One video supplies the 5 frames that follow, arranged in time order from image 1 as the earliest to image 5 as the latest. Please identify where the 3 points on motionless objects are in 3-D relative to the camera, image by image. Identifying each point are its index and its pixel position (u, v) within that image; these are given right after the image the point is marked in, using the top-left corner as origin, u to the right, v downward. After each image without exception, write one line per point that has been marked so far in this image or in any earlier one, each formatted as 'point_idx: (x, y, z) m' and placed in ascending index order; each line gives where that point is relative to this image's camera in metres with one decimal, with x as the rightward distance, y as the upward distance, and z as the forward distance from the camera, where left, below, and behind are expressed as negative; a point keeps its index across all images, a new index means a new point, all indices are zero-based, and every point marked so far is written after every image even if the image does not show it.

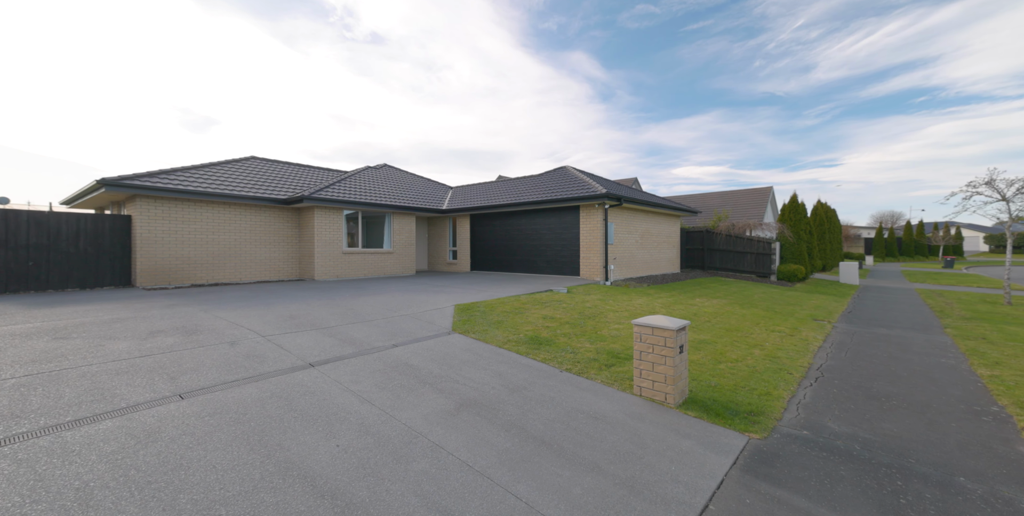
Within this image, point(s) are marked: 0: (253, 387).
0: (-2.1, -1.1, +3.3) m
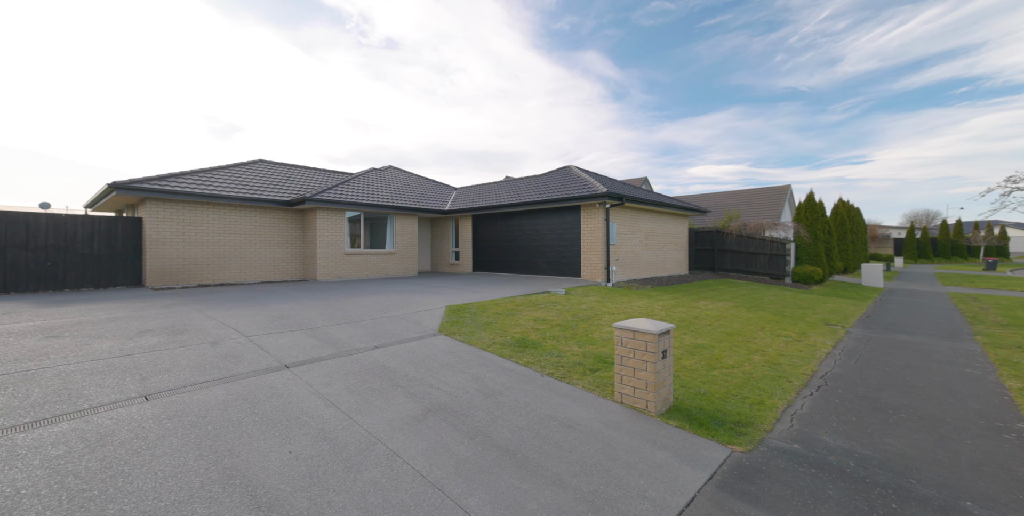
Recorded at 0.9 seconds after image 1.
0: (-2.3, -1.1, +3.3) m
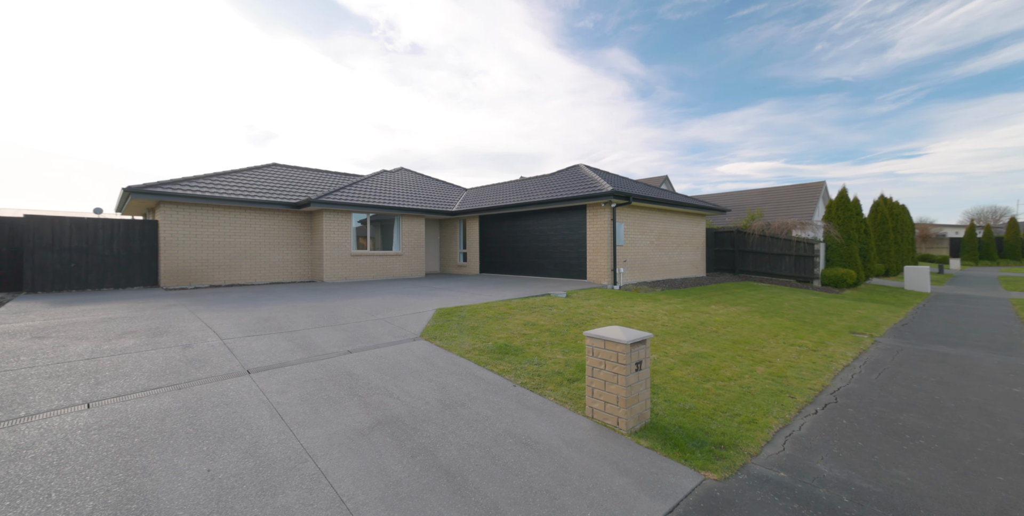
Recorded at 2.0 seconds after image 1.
0: (-2.7, -1.1, +3.2) m
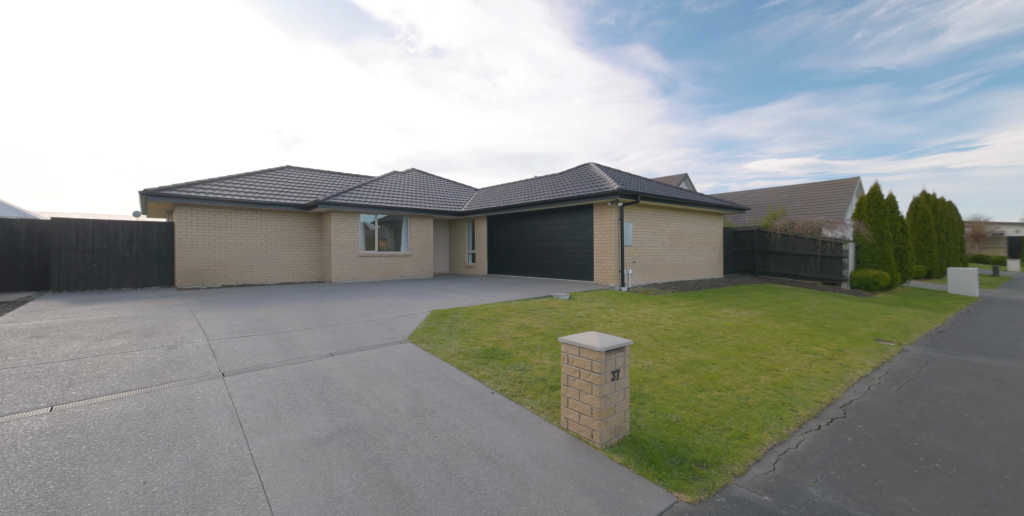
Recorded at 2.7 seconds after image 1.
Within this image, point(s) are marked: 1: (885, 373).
0: (-3.0, -1.1, +3.2) m
1: (+4.8, -1.5, +5.2) m
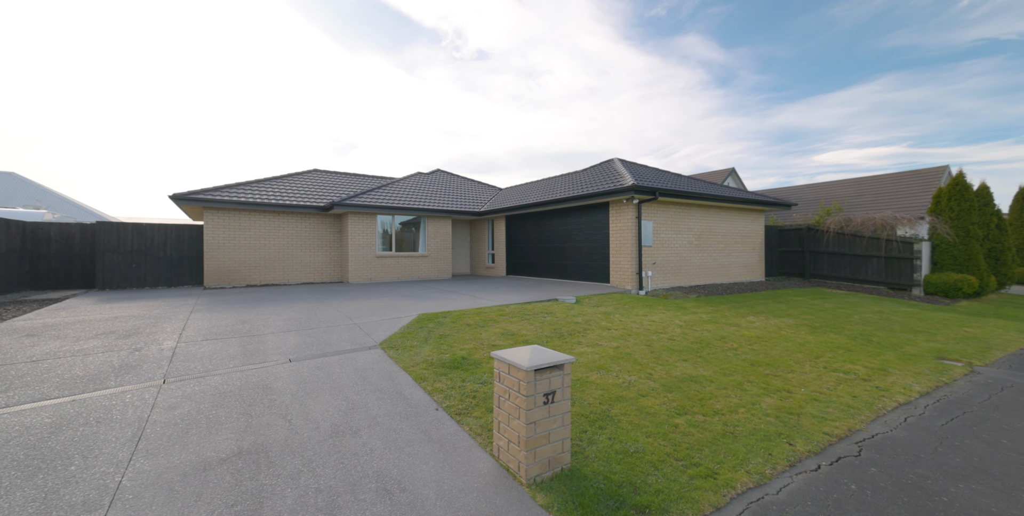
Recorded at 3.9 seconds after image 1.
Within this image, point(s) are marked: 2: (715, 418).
0: (-3.6, -1.2, +3.1) m
1: (+4.5, -1.5, +4.2) m
2: (+1.8, -1.5, +3.6) m
